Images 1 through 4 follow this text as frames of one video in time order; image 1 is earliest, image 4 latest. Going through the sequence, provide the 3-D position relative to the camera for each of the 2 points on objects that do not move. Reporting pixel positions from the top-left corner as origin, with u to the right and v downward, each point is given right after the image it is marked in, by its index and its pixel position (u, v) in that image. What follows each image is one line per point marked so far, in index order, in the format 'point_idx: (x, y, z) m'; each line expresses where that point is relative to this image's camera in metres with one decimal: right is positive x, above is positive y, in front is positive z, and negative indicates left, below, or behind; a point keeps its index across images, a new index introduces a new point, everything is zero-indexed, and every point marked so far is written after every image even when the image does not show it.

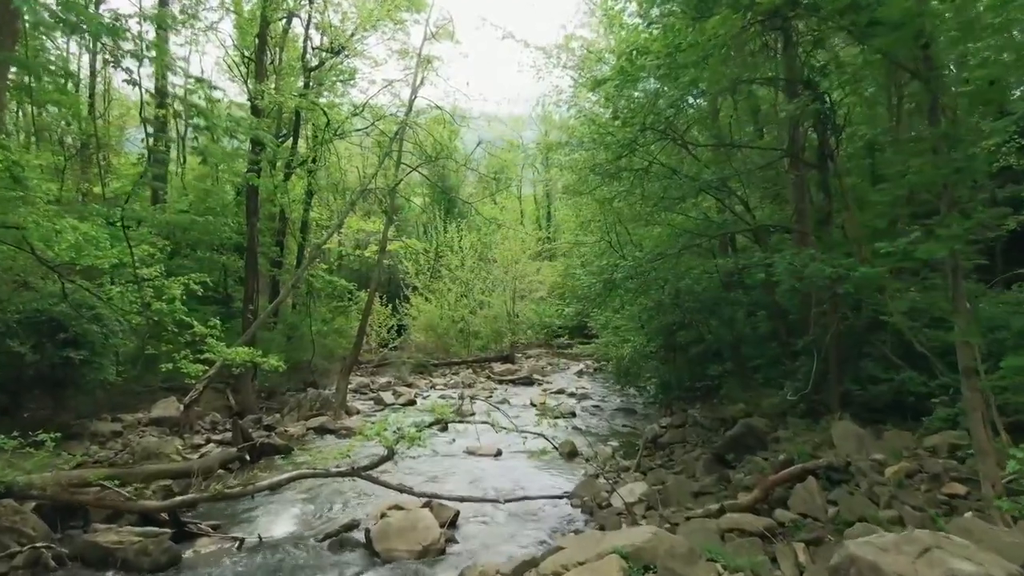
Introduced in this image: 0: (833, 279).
0: (+3.7, +0.1, +7.8) m
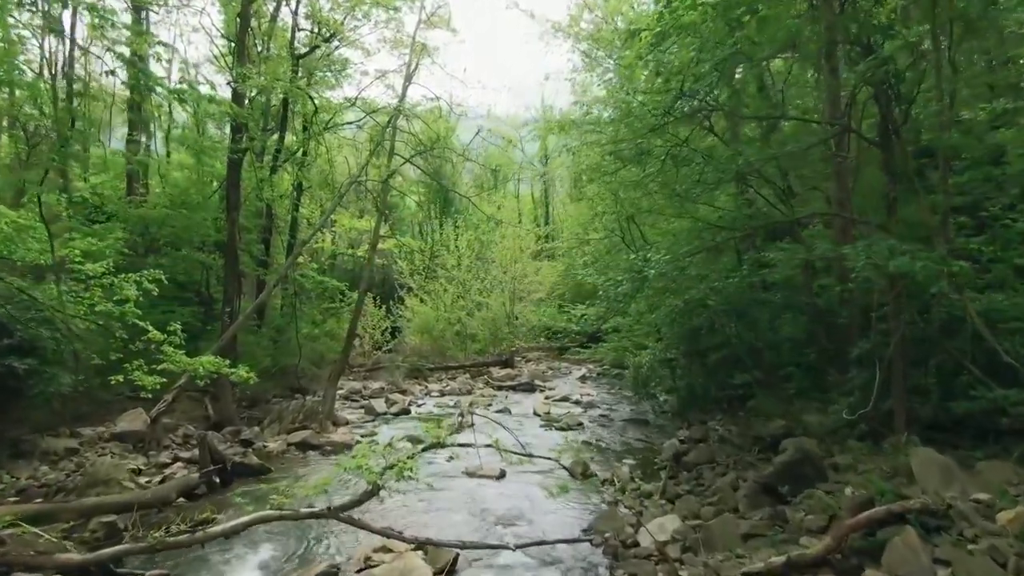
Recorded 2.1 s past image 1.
0: (+3.8, +0.1, +6.6) m
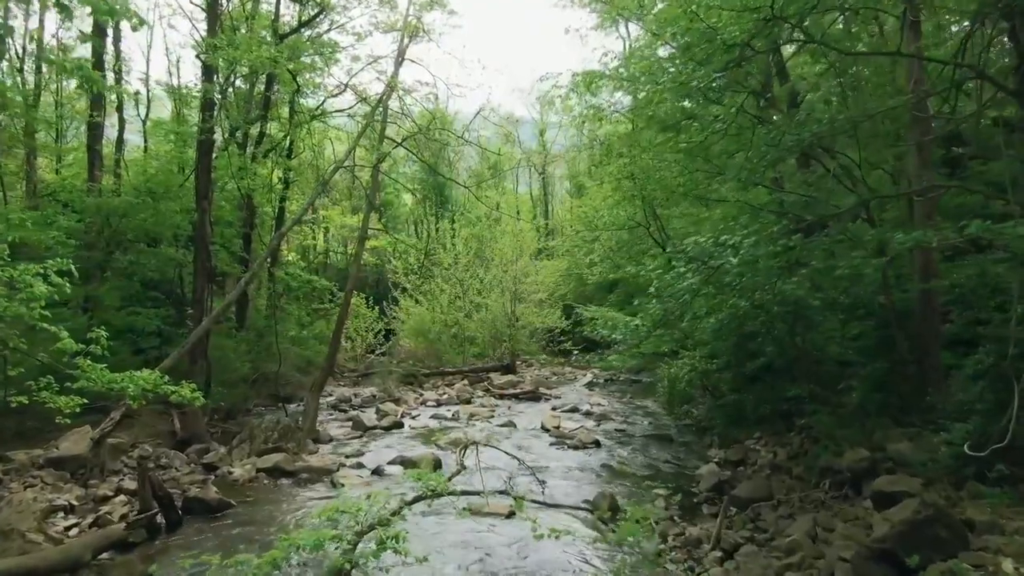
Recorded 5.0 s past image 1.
0: (+3.9, +0.2, +4.9) m
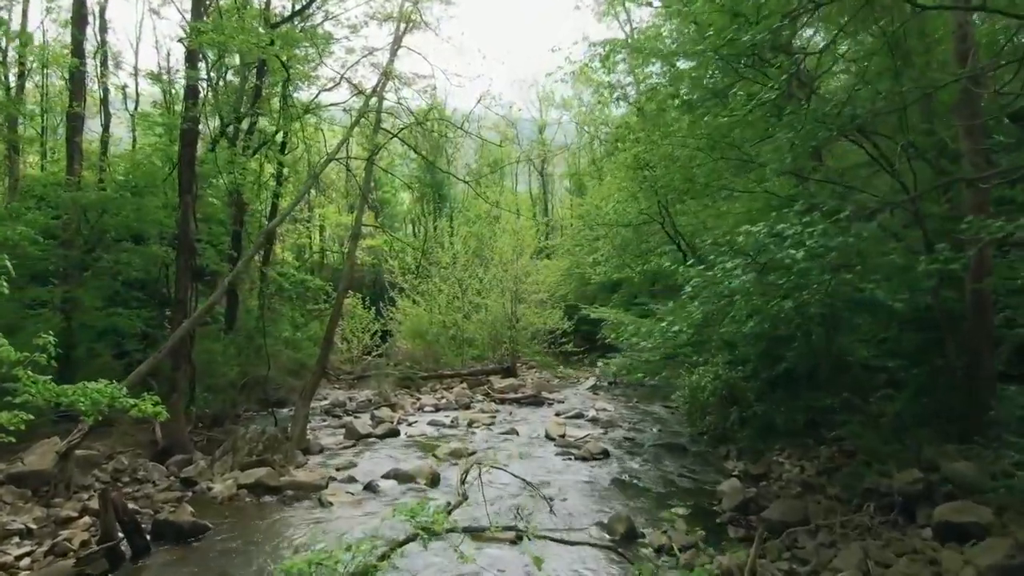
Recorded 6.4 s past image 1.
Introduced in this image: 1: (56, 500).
0: (+4.0, +0.2, +4.1) m
1: (-5.5, -2.6, +8.3) m
